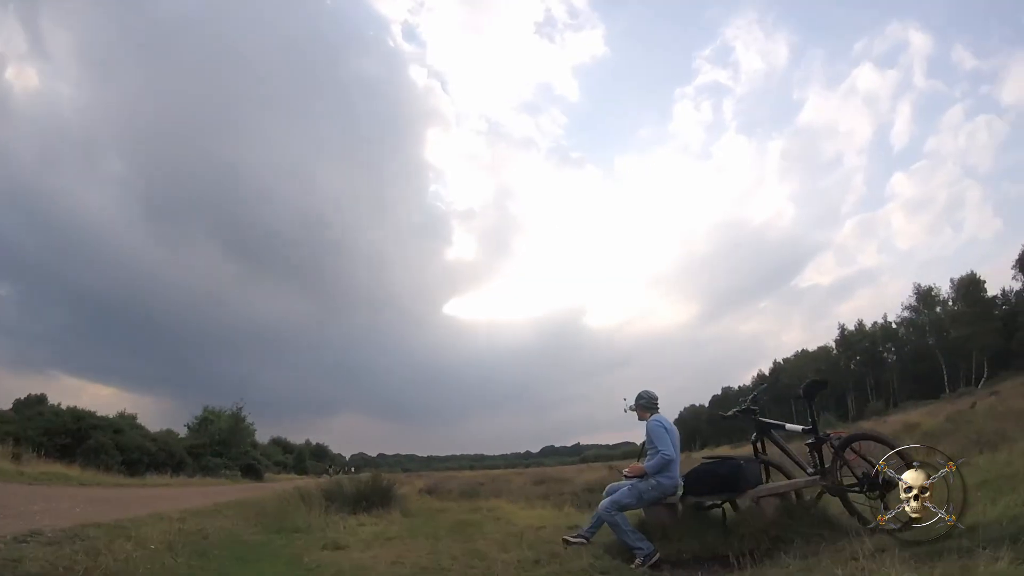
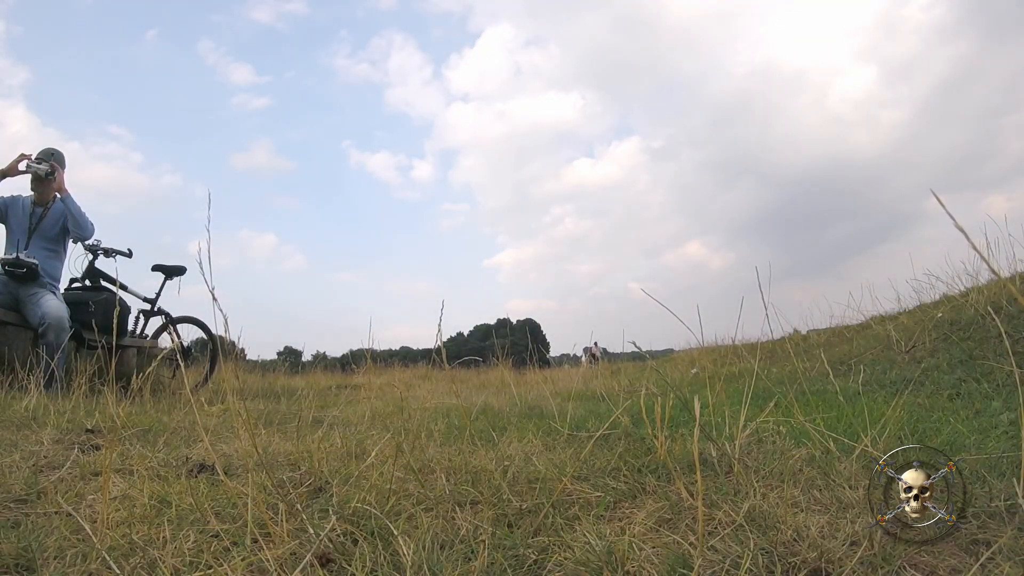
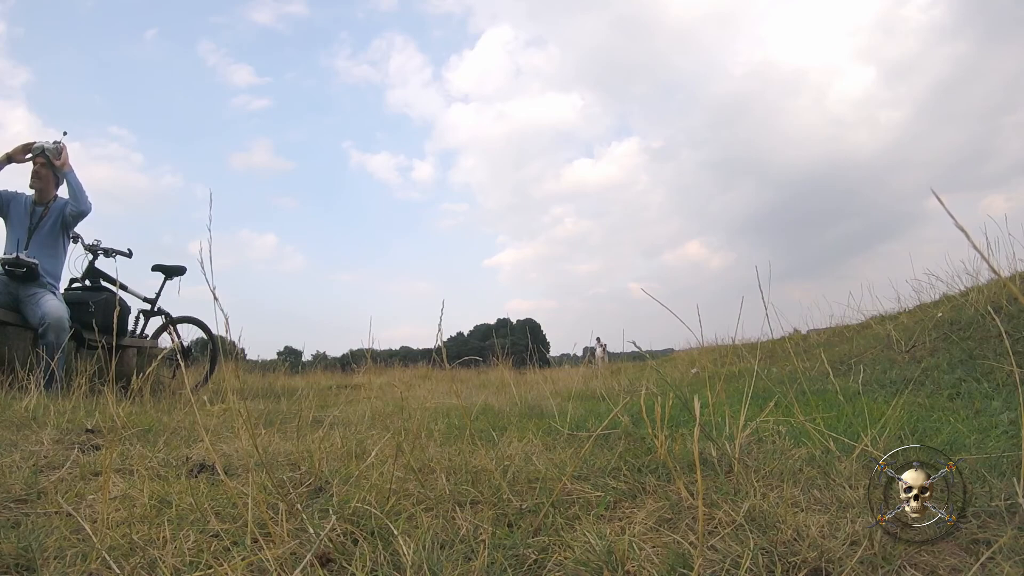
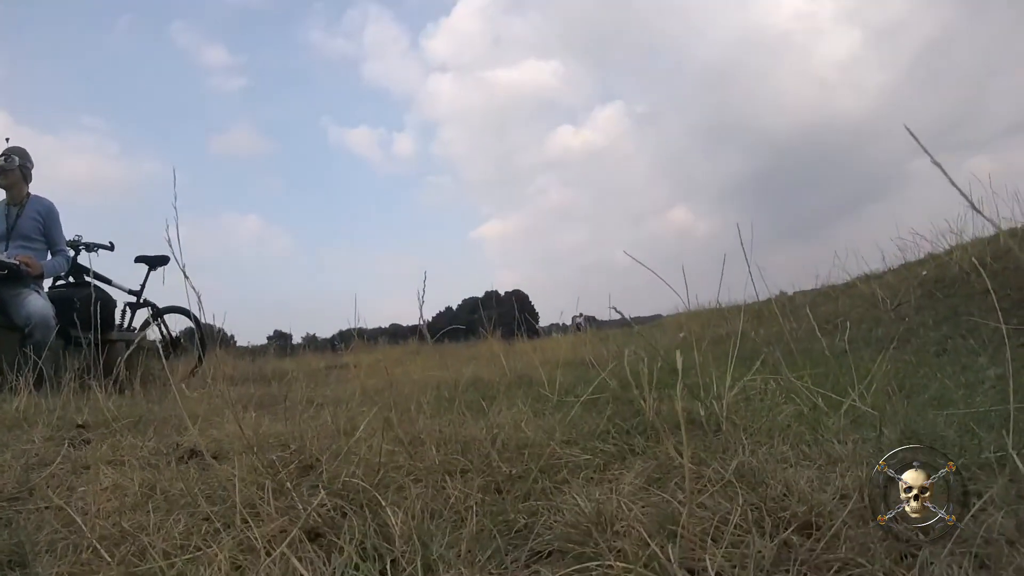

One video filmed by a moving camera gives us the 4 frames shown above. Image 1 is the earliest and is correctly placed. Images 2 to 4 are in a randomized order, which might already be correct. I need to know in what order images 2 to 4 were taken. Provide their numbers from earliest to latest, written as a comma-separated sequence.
4, 2, 3
